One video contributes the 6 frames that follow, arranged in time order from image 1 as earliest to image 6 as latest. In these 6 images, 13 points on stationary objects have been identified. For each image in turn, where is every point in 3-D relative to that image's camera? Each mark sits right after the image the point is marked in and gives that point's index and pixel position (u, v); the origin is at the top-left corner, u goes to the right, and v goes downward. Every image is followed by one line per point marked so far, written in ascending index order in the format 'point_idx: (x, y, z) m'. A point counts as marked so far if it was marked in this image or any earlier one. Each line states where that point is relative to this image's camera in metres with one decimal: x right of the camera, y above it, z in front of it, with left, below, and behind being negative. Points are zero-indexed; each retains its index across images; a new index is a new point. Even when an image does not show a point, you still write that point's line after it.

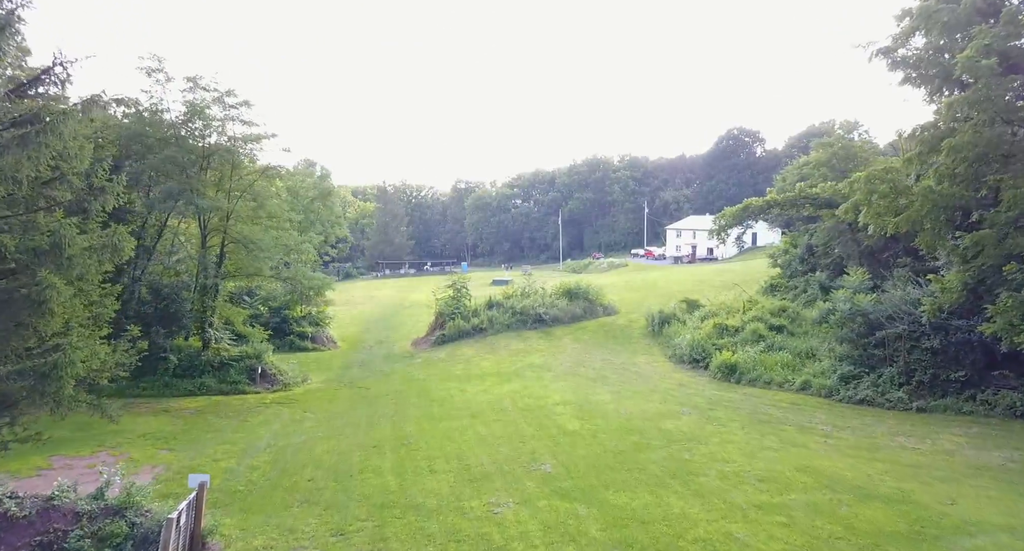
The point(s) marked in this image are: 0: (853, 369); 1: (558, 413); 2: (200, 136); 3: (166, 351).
0: (+8.6, -2.4, +16.2) m
1: (+1.1, -3.4, +15.7) m
2: (-8.9, +4.0, +18.5) m
3: (-9.8, -2.2, +18.1) m
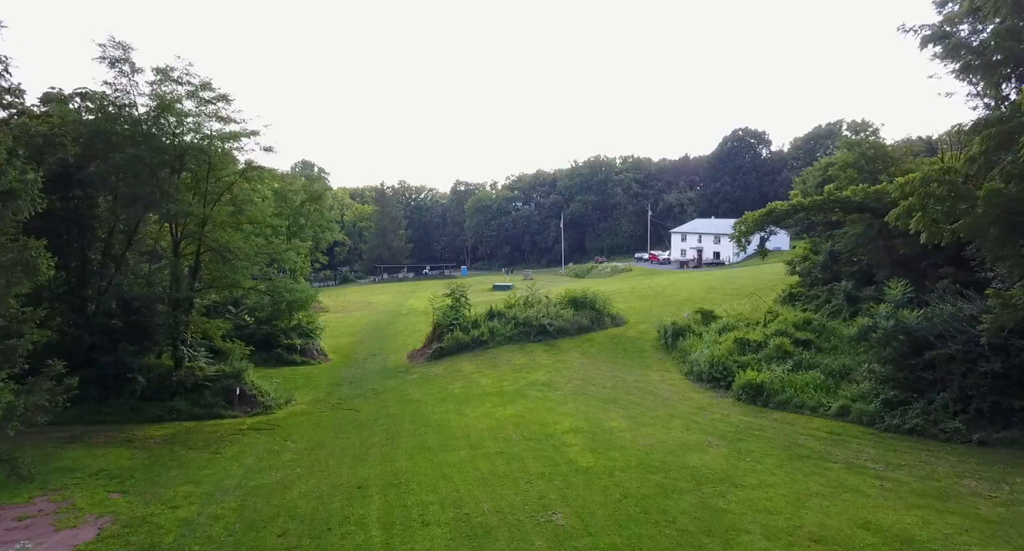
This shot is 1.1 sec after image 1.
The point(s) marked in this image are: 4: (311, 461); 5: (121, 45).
0: (+8.7, -2.7, +14.4) m
1: (+1.2, -3.7, +14.0) m
2: (-8.8, +3.7, +16.8) m
3: (-9.7, -2.5, +16.4) m
4: (-4.2, -3.9, +13.5) m
5: (-9.4, +5.5, +15.4) m
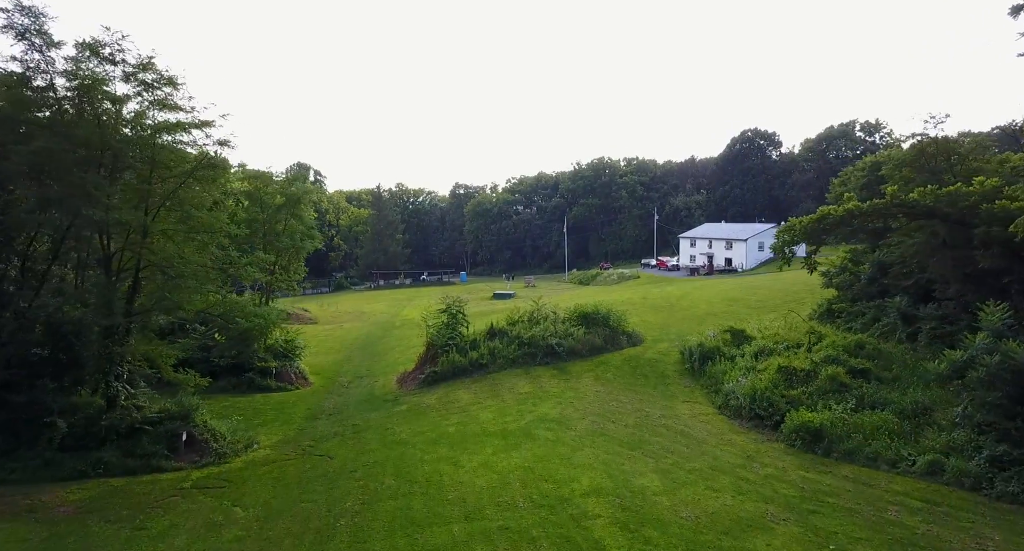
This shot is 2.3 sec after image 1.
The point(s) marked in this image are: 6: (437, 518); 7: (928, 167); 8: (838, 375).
0: (+8.8, -3.1, +11.4) m
1: (+1.4, -4.1, +10.9) m
2: (-8.7, +3.3, +13.8) m
3: (-9.5, -2.9, +13.4) m
4: (-4.1, -4.3, +10.5) m
5: (-9.3, +5.1, +12.4) m
6: (-1.3, -4.2, +11.2) m
7: (+12.3, +3.2, +19.0) m
8: (+8.2, -2.5, +16.2) m
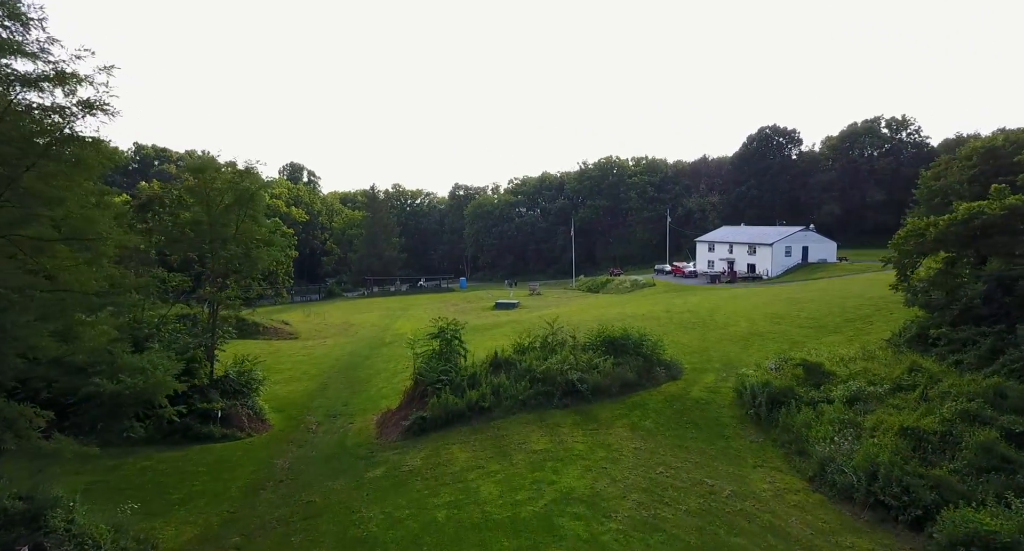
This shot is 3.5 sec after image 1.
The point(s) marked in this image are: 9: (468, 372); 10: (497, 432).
0: (+9.1, -3.5, +6.4) m
1: (+1.6, -4.5, +6.0) m
2: (-8.4, +2.8, +8.8) m
3: (-9.3, -3.3, +8.4) m
4: (-3.9, -4.8, +5.5) m
5: (-9.0, +4.6, +7.5) m
6: (-1.1, -4.6, +6.3) m
7: (+12.5, +2.8, +14.1) m
8: (+8.5, -2.9, +11.2) m
9: (-1.3, -2.8, +18.7) m
10: (-0.4, -3.9, +16.5) m
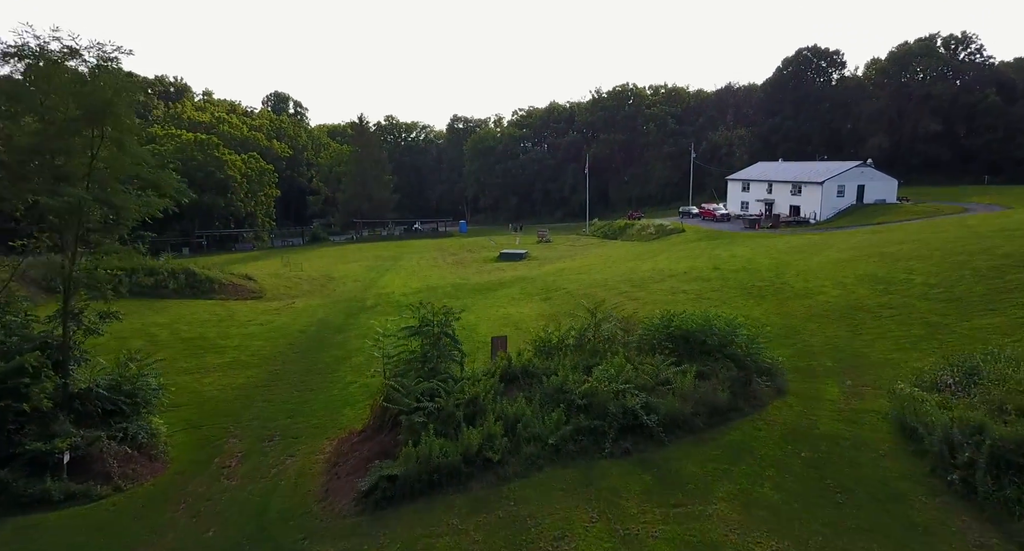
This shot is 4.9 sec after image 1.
0: (+9.5, -4.0, -0.5) m
1: (+2.0, -5.0, -0.8) m
2: (-8.0, +2.6, +1.4) m
3: (-8.9, -3.6, +1.5) m
4: (-3.5, -5.3, -1.2) m
5: (-8.6, +4.3, -0.1) m
6: (-0.7, -5.1, -0.5) m
7: (+13.0, +3.0, +6.5) m
8: (+8.9, -2.9, +4.3) m
9: (-0.9, -2.1, +11.7) m
10: (0.0, -3.4, +9.6) m
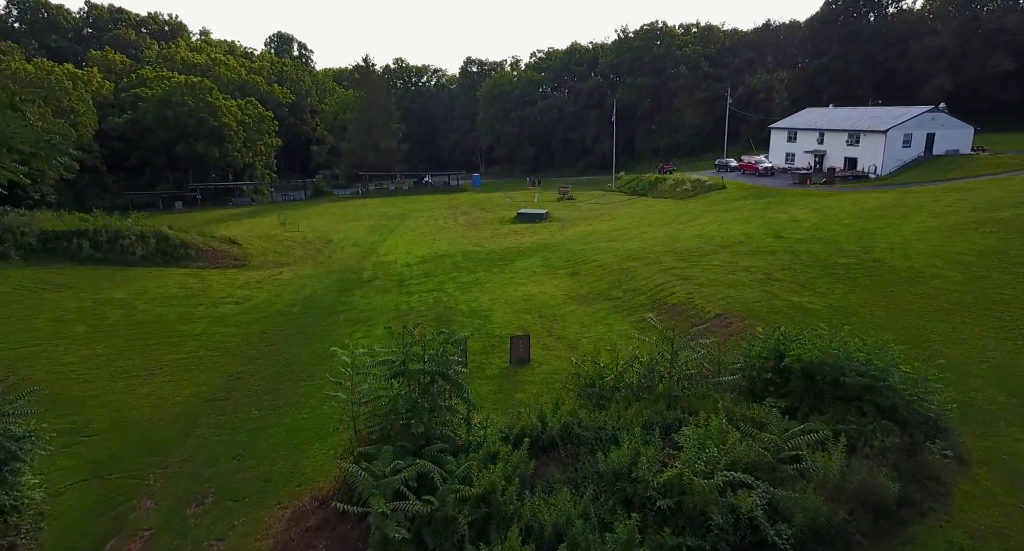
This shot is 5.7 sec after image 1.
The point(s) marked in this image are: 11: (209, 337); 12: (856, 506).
0: (+9.6, -5.1, -5.0) m
1: (+2.1, -6.2, -5.1) m
2: (-7.8, +1.6, -3.3) m
3: (-8.7, -4.5, -2.6) m
4: (-3.4, -6.4, -5.3) m
5: (-8.4, +3.2, -4.9) m
6: (-0.6, -6.2, -4.7) m
7: (+13.3, +2.3, +1.4) m
8: (+9.1, -3.7, -0.3) m
9: (-0.5, -2.2, +7.2) m
10: (+0.4, -3.7, +5.2) m
11: (-8.9, -1.7, +18.8) m
12: (+3.8, -2.5, +7.0) m
